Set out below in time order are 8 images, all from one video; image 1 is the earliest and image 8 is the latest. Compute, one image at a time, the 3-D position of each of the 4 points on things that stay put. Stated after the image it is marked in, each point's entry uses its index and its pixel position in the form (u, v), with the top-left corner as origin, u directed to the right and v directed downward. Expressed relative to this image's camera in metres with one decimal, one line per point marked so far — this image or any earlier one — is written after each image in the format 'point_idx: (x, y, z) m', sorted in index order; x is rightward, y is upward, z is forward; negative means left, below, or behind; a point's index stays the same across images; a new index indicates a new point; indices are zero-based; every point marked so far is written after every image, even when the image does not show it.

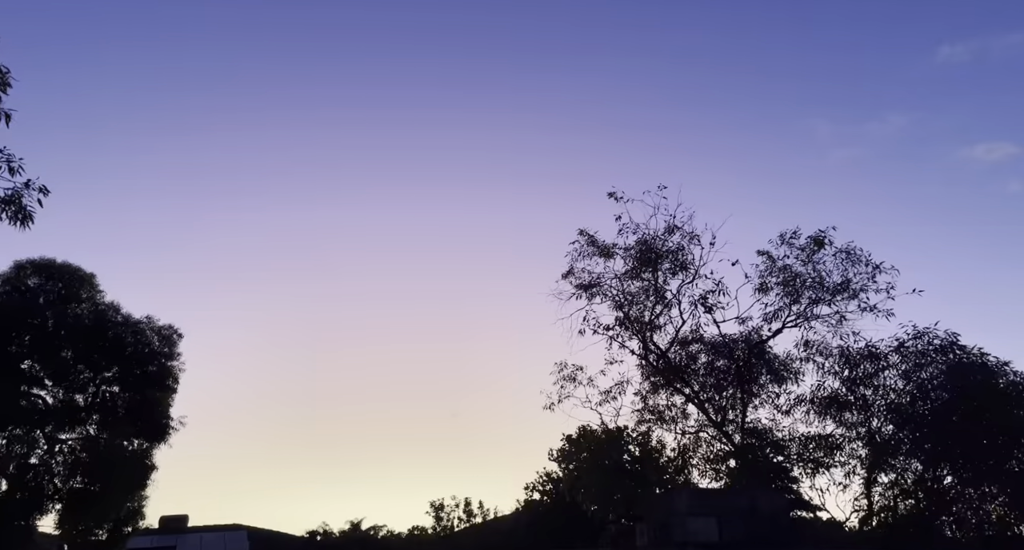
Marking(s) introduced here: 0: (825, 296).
0: (+6.1, -0.3, +14.8) m
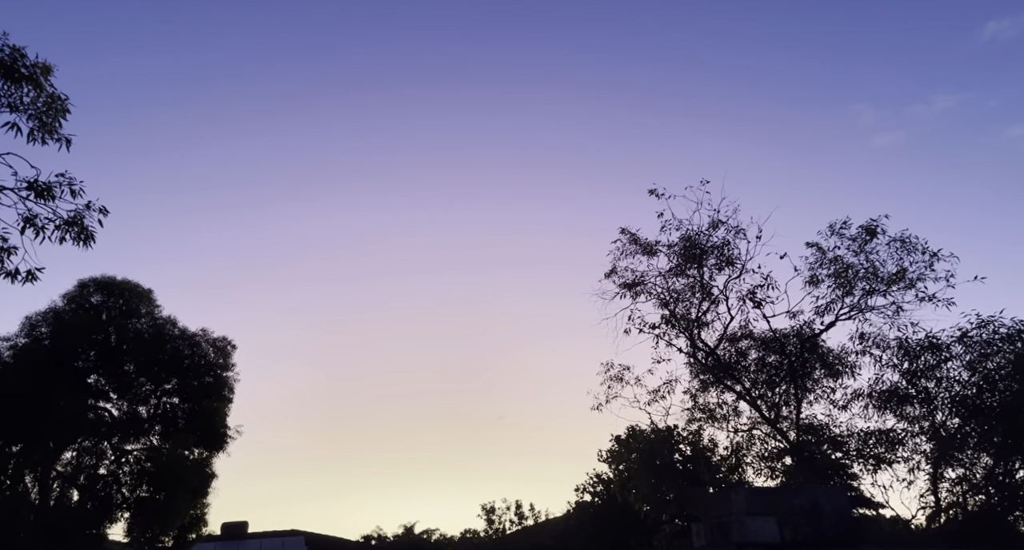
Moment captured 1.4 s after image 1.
0: (+7.2, -0.1, +14.7) m
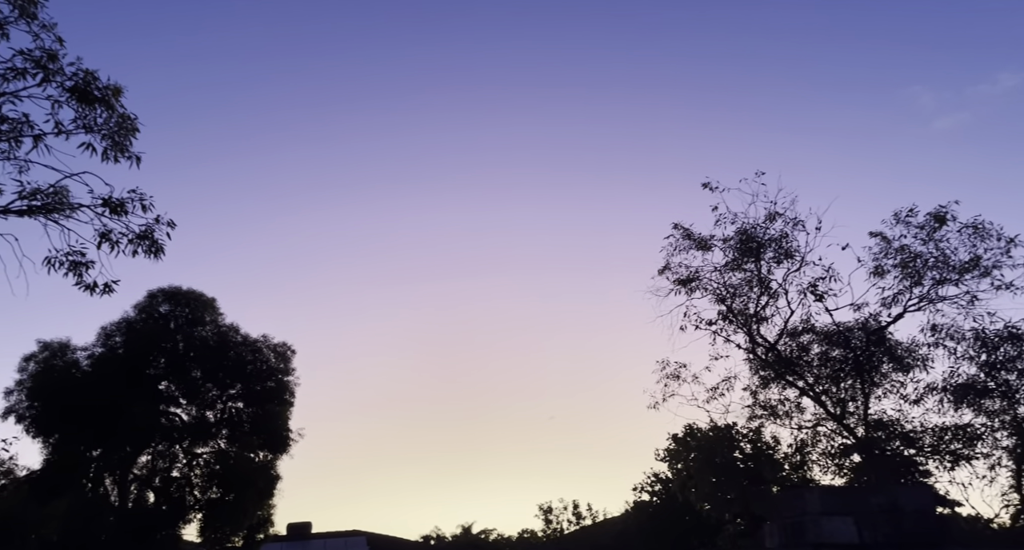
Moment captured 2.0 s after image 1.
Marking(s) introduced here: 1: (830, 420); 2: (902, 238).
0: (+8.6, -0.1, +14.5) m
1: (+5.7, -2.5, +13.0) m
2: (+6.6, +0.6, +12.4) m
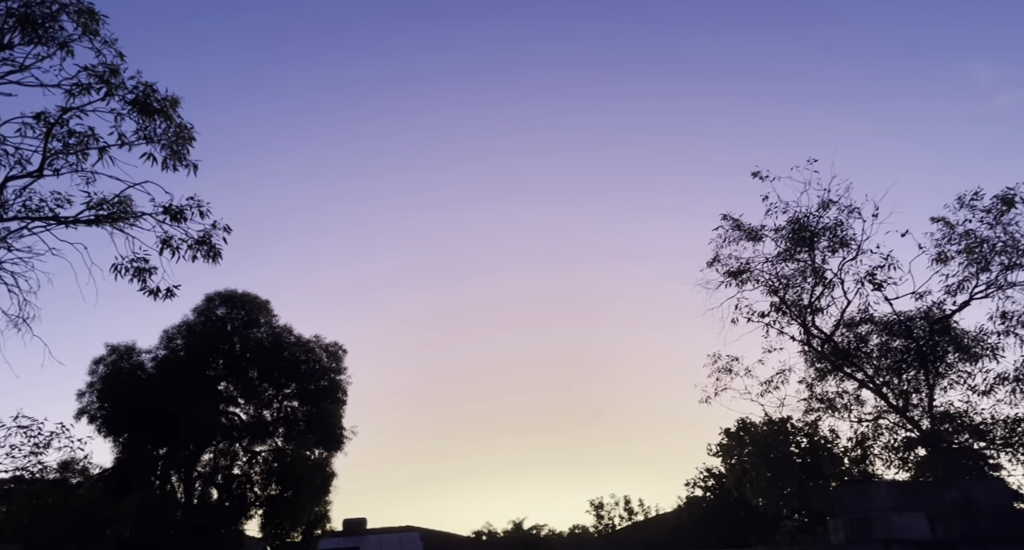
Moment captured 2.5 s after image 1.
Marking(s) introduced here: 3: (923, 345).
0: (+9.8, +0.2, +14.2) m
1: (+6.8, -2.4, +12.9) m
2: (+7.6, +0.7, +12.2) m
3: (+6.9, -1.2, +12.4) m
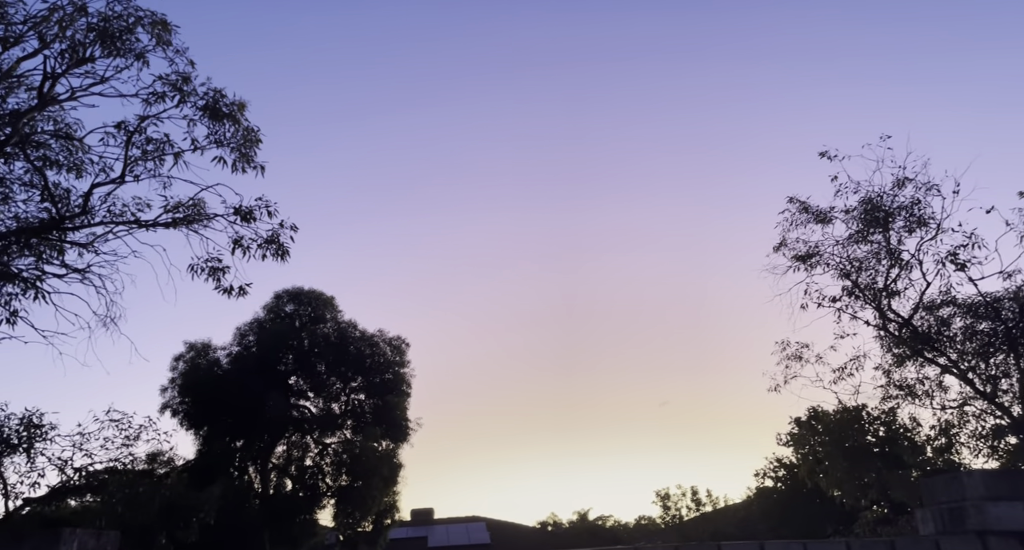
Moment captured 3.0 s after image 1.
0: (+11.2, +0.6, +13.6) m
1: (+8.2, -2.0, +12.5) m
2: (+8.9, +1.1, +11.8) m
3: (+8.3, -0.8, +12.0) m
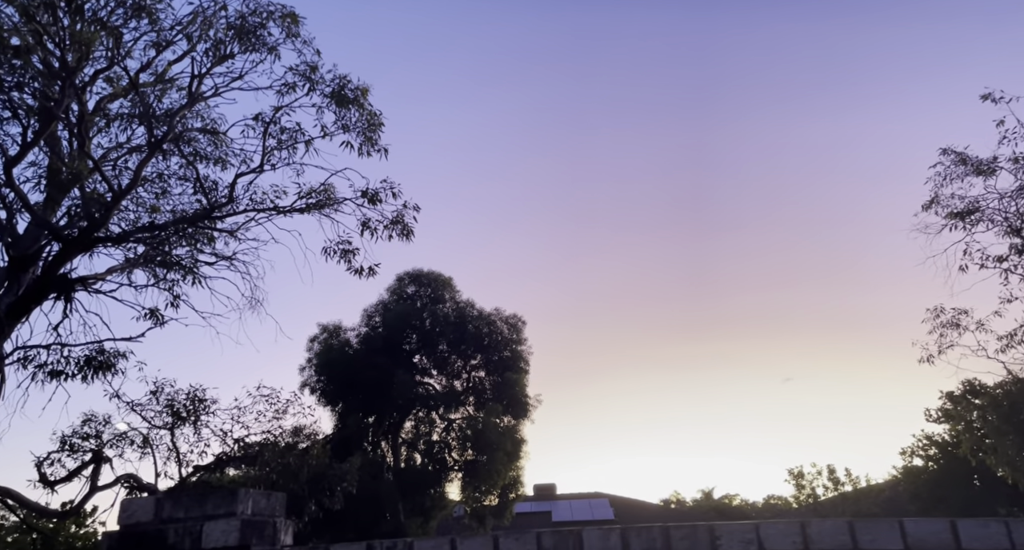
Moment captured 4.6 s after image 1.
0: (+14.0, +1.8, +11.1) m
1: (+10.9, -1.0, +10.6) m
2: (+11.4, +2.1, +9.7) m
3: (+10.9, +0.2, +10.0) m
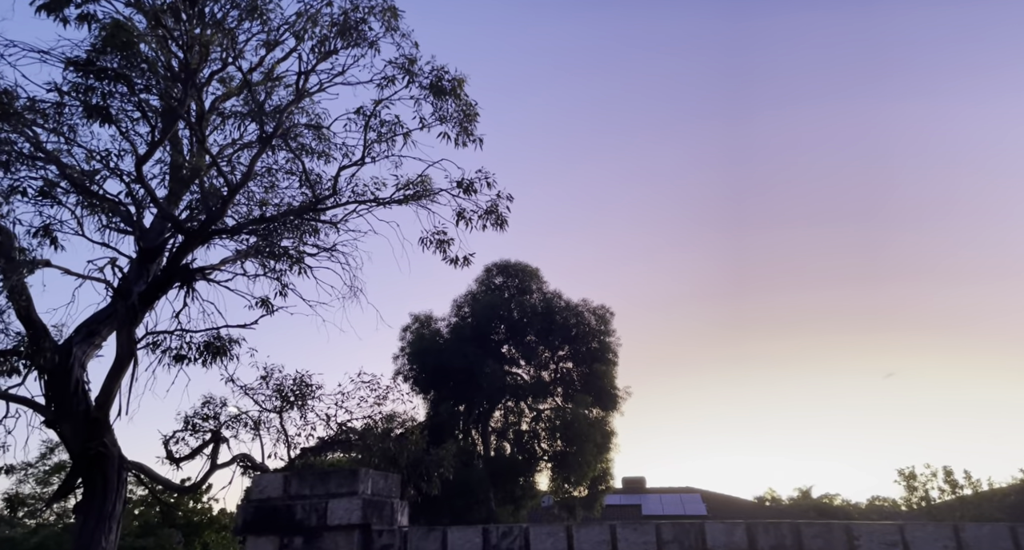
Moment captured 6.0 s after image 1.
0: (+16.0, +2.1, +9.1) m
1: (+12.9, -0.7, +9.0) m
2: (+13.2, +2.4, +8.0) m
3: (+12.8, +0.4, +8.4) m
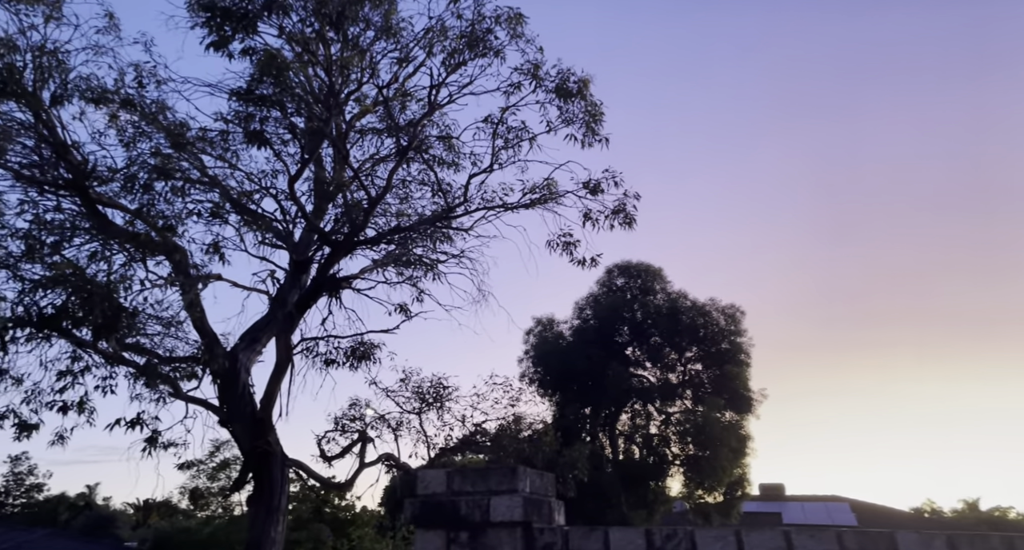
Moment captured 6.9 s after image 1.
0: (+18.1, +2.7, +6.3) m
1: (+15.1, -0.2, +6.7) m
2: (+15.2, +2.9, +5.6) m
3: (+14.9, +1.0, +6.1) m
